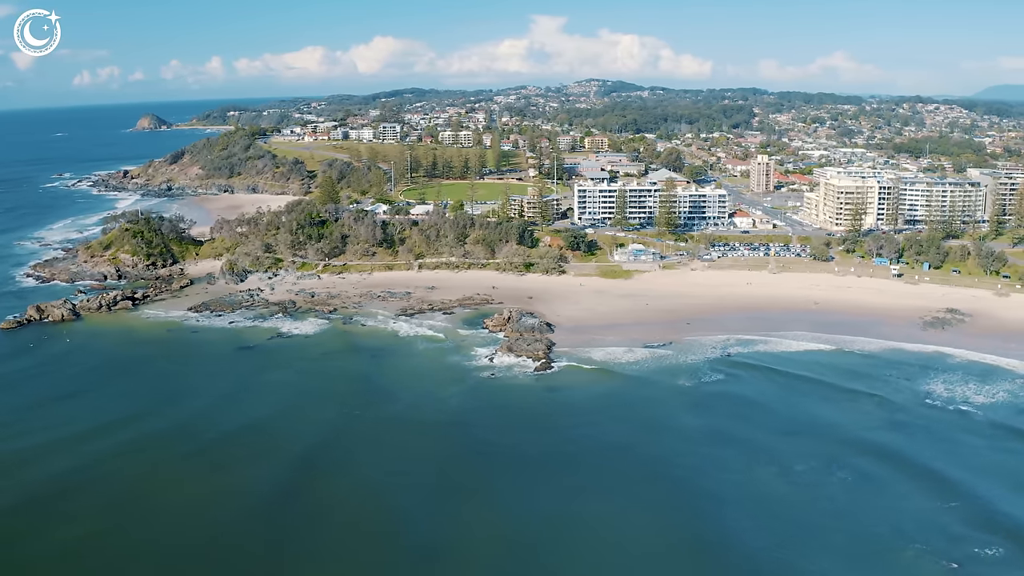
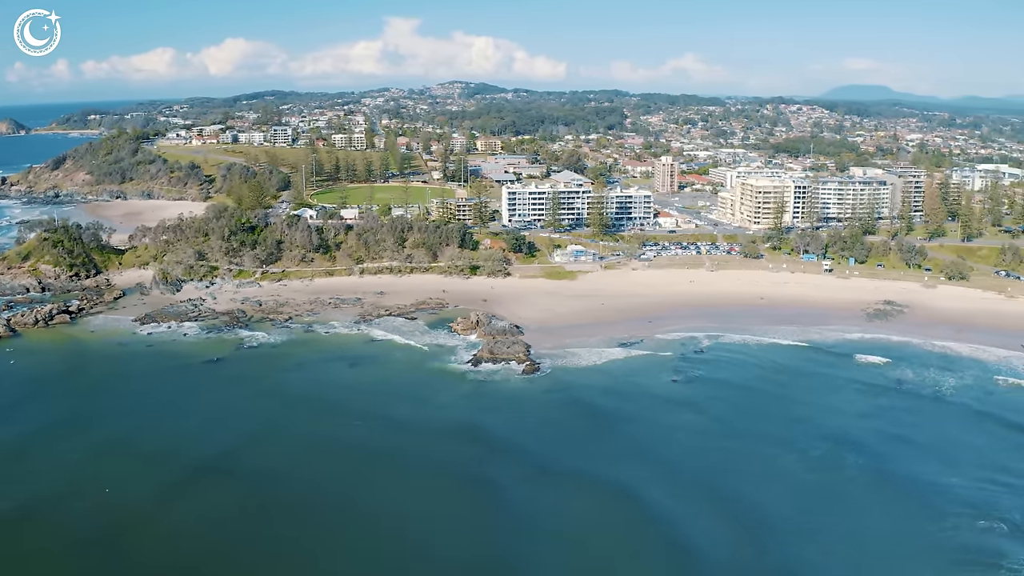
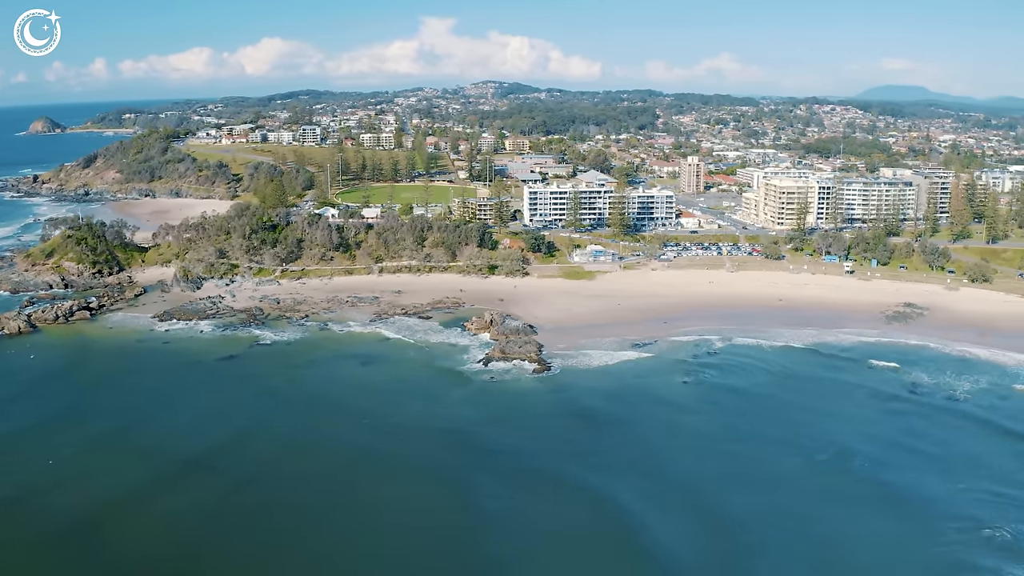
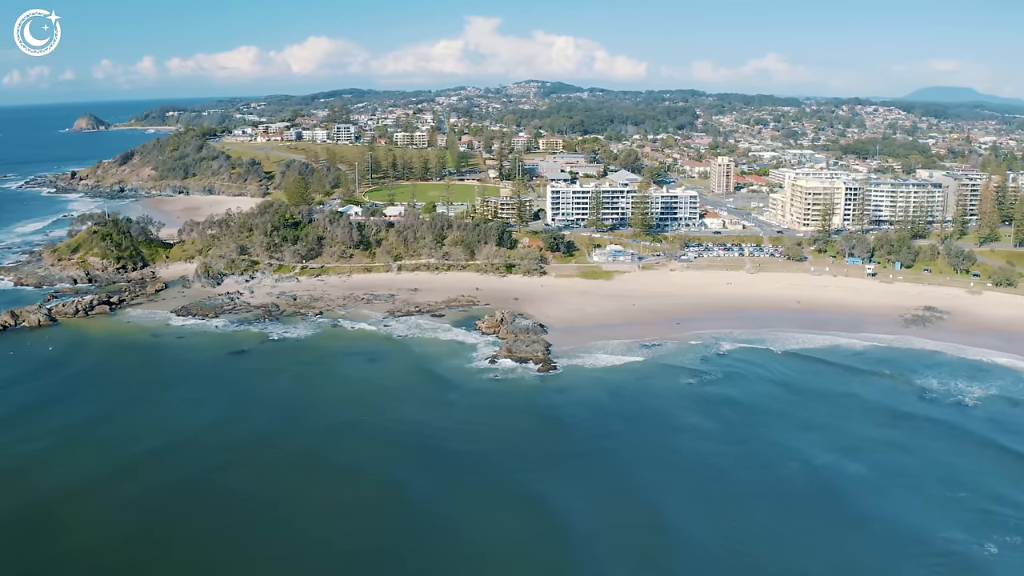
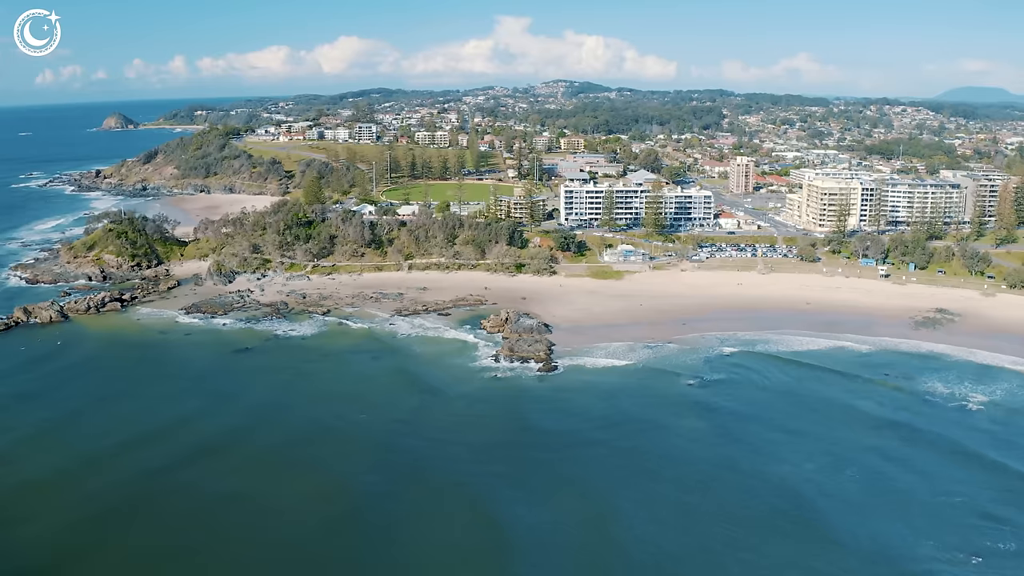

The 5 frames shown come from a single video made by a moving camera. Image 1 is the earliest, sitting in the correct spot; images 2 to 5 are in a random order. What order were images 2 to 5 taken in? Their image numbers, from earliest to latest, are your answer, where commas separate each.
5, 4, 3, 2
